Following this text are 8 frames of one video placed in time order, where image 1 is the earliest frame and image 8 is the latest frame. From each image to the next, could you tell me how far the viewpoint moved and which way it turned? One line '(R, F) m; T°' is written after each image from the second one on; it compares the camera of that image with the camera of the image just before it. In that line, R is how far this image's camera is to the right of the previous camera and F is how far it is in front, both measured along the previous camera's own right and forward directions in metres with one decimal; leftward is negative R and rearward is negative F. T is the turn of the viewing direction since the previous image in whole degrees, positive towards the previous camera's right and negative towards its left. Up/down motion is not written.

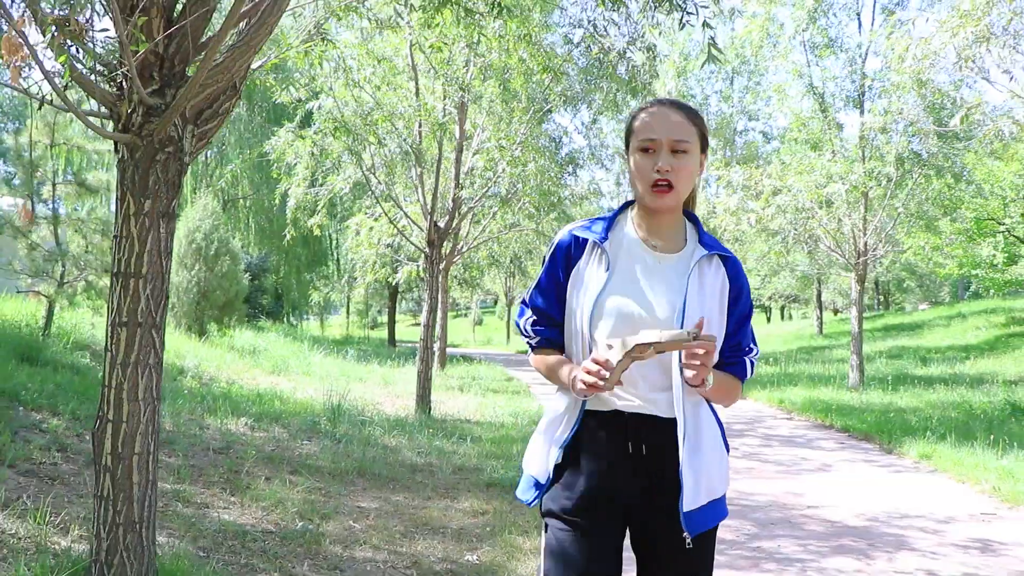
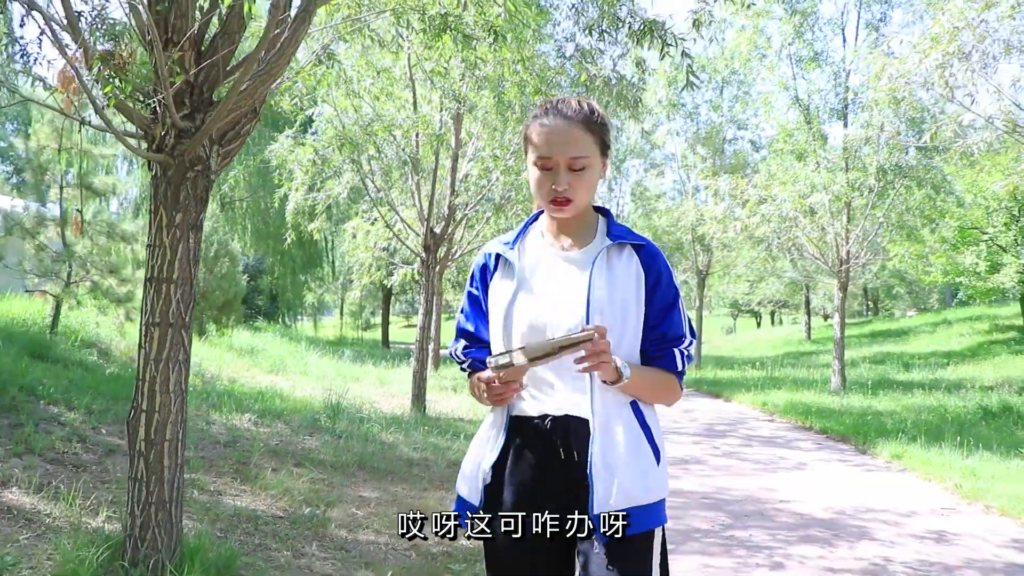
(0.0, -0.3) m; 0°
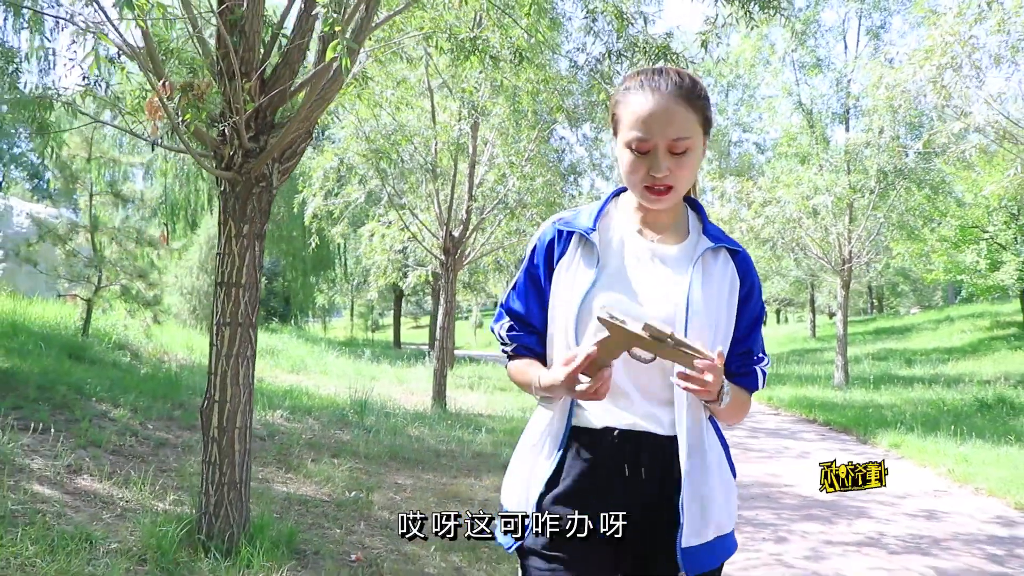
(-0.1, -0.4) m; 0°
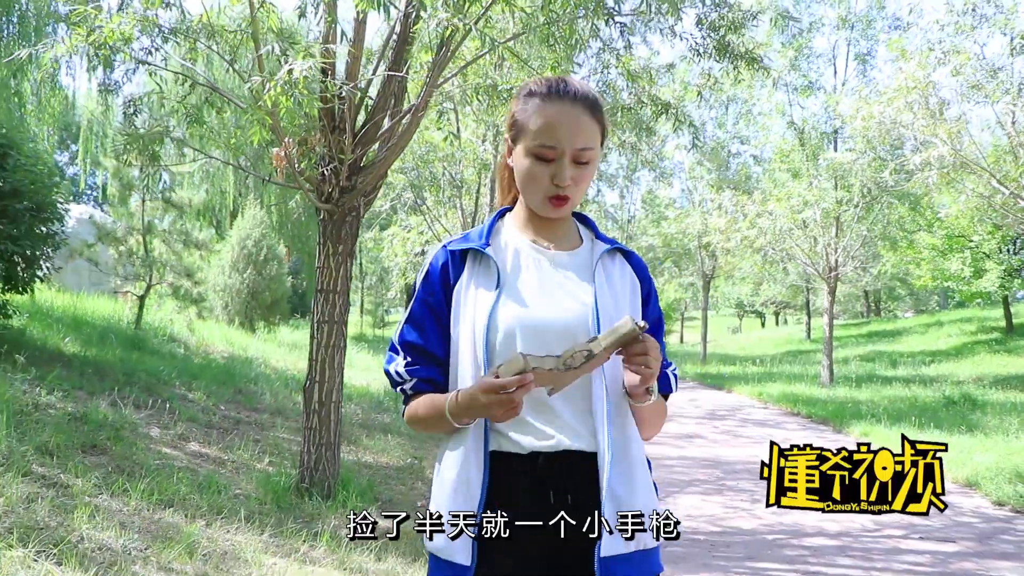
(-0.2, -1.1) m; 0°
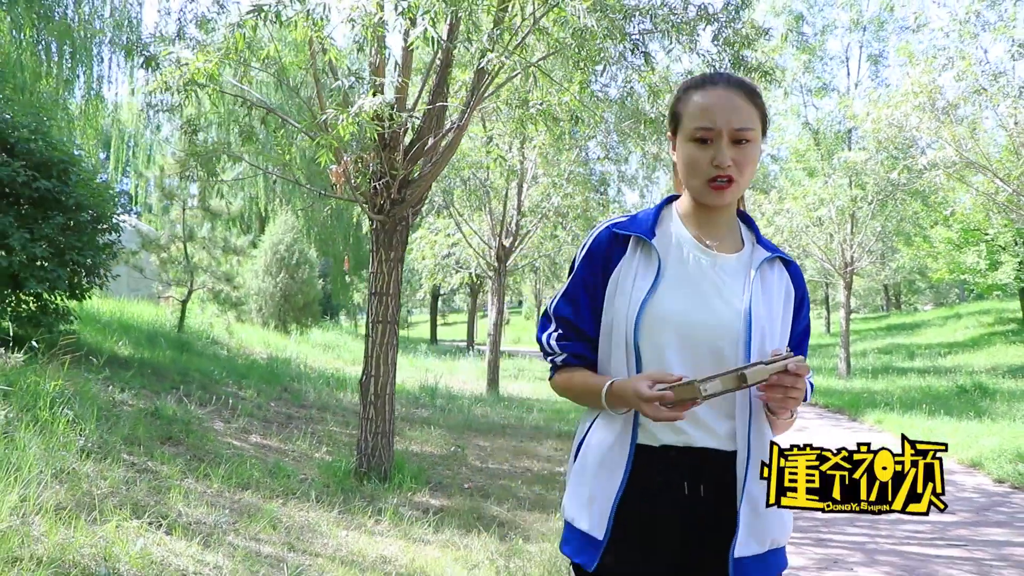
(-0.1, -0.5) m; -1°
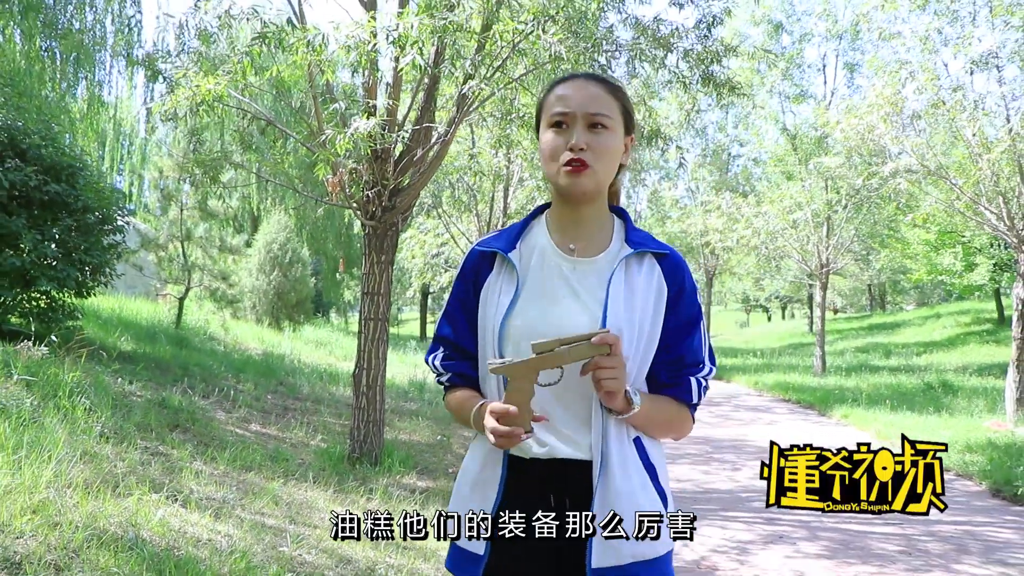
(+0.1, -0.5) m; +1°
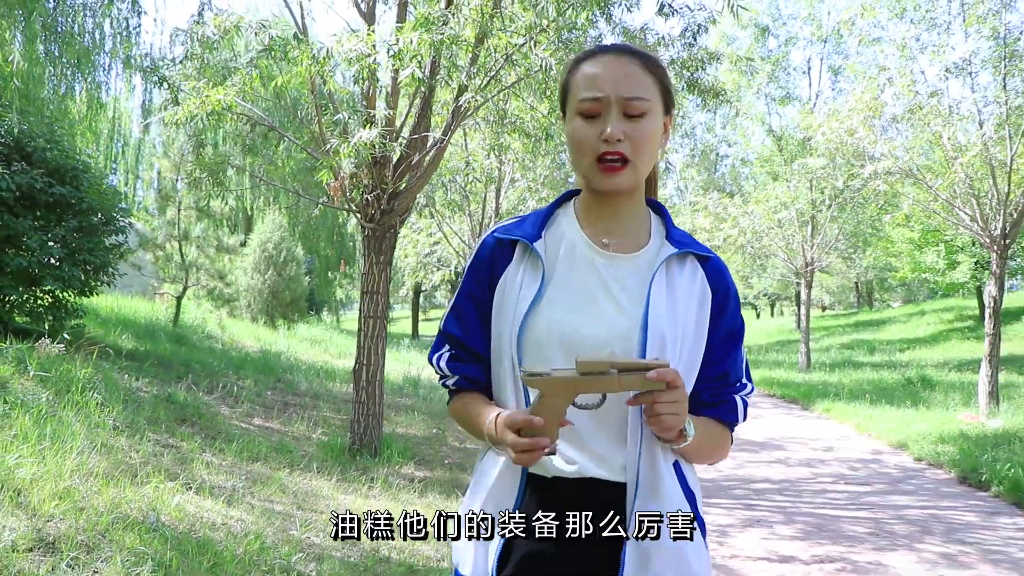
(0.0, -0.3) m; +1°
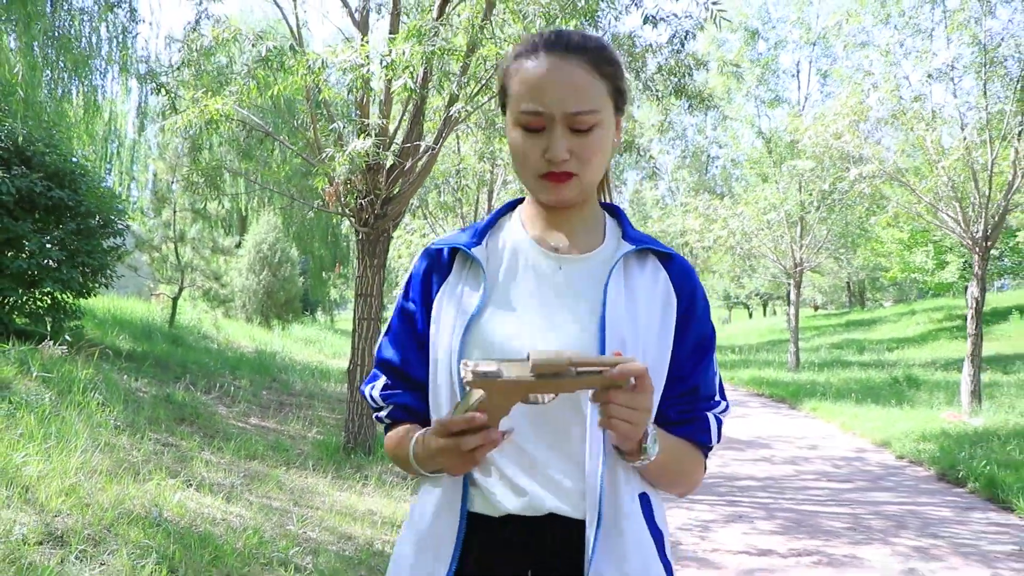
(0.0, -0.2) m; 0°
